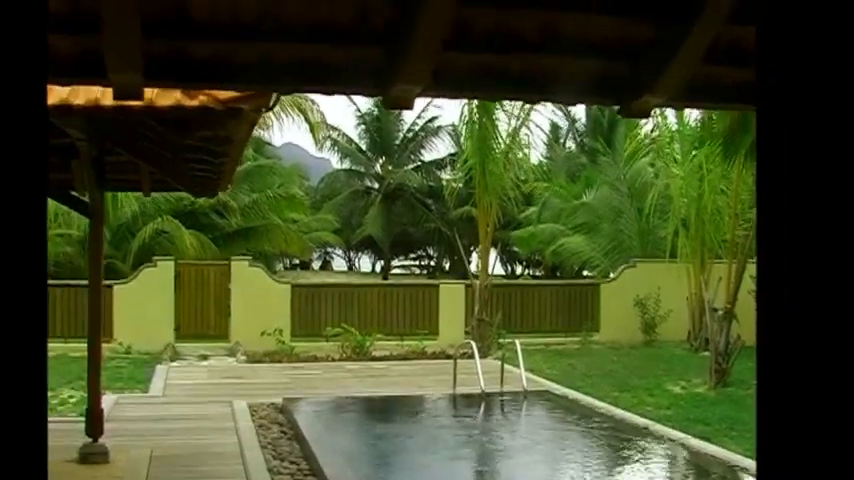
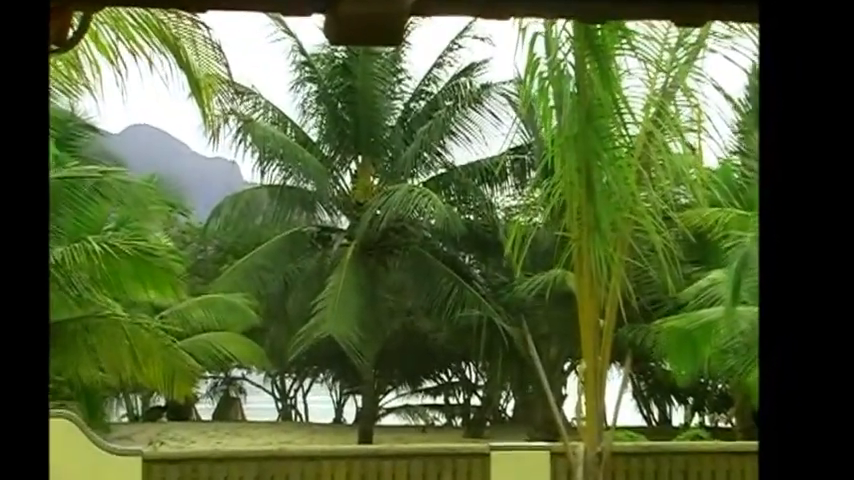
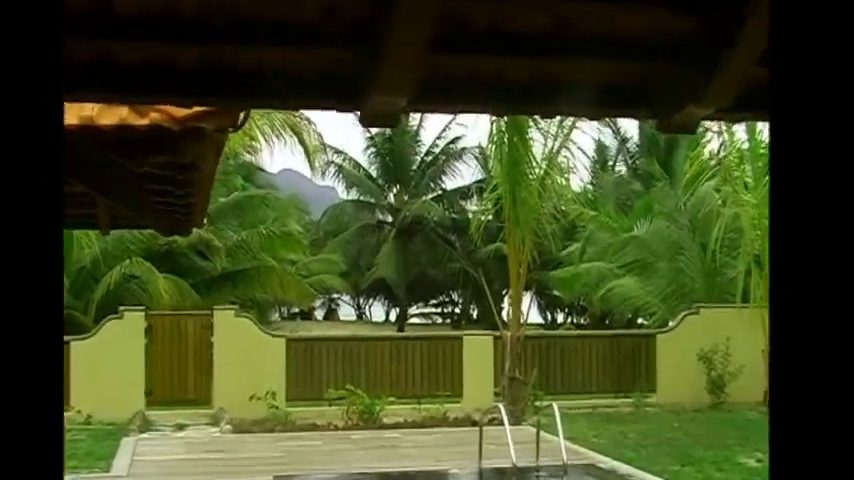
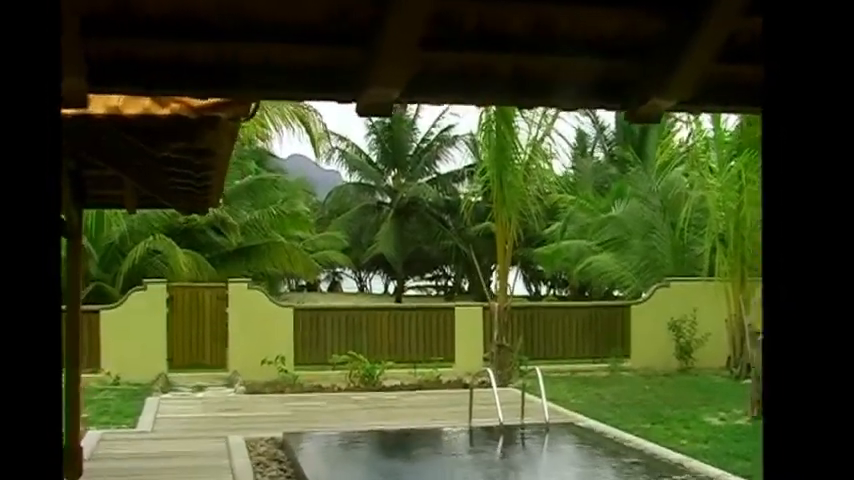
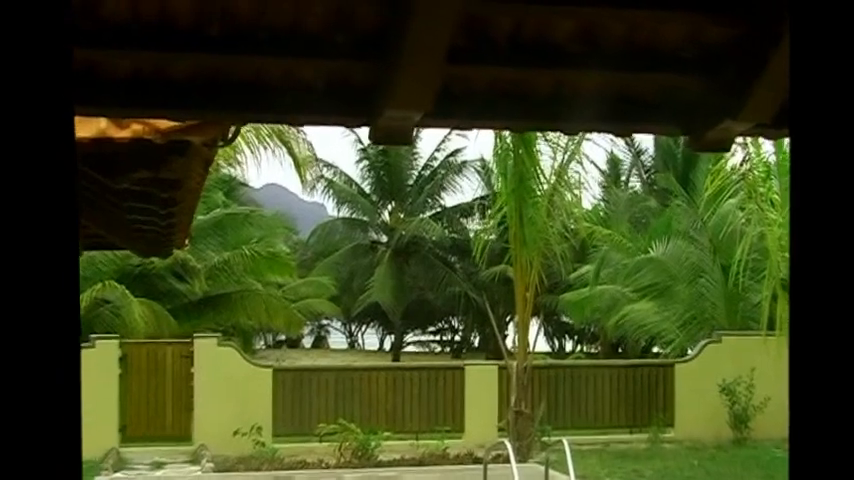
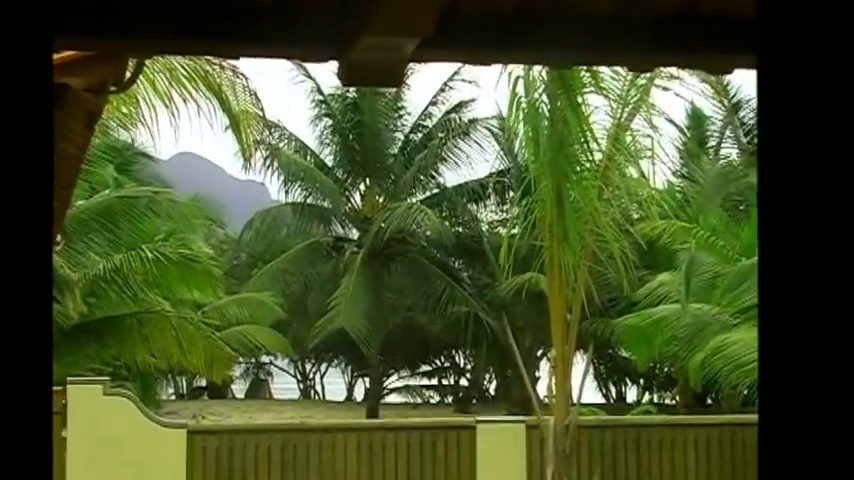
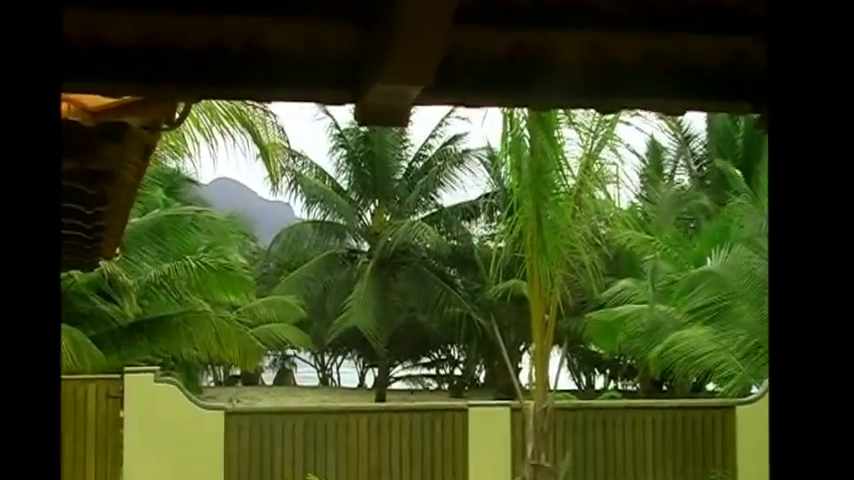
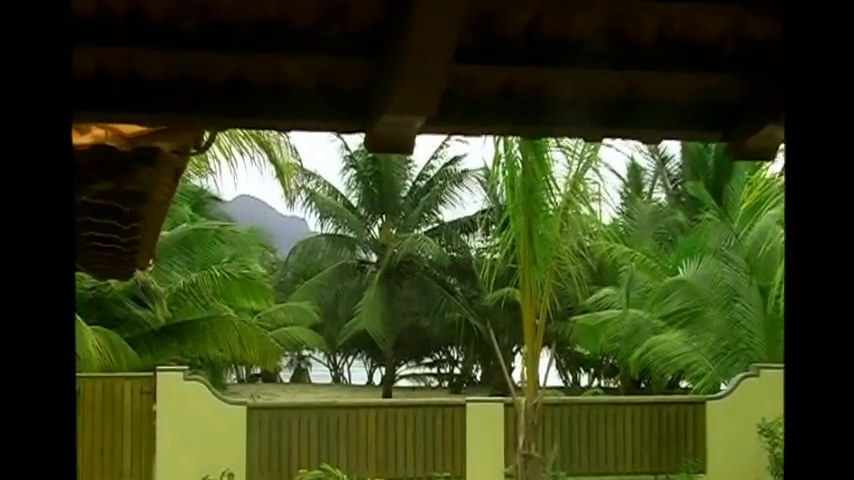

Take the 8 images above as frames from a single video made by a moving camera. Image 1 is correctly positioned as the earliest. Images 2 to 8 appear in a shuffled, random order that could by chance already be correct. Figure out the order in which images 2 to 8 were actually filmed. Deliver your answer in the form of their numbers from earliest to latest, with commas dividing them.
4, 3, 5, 8, 7, 6, 2
